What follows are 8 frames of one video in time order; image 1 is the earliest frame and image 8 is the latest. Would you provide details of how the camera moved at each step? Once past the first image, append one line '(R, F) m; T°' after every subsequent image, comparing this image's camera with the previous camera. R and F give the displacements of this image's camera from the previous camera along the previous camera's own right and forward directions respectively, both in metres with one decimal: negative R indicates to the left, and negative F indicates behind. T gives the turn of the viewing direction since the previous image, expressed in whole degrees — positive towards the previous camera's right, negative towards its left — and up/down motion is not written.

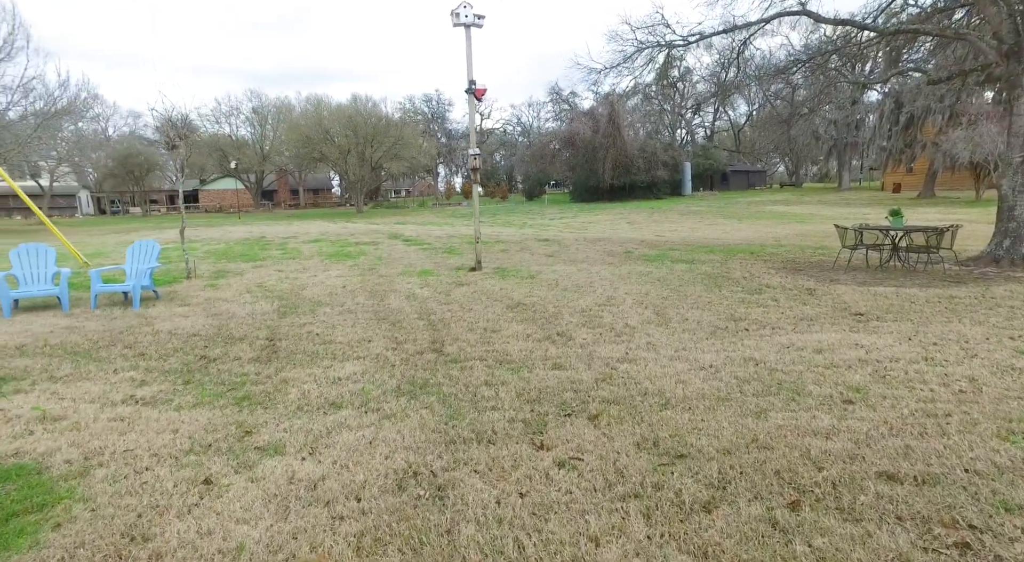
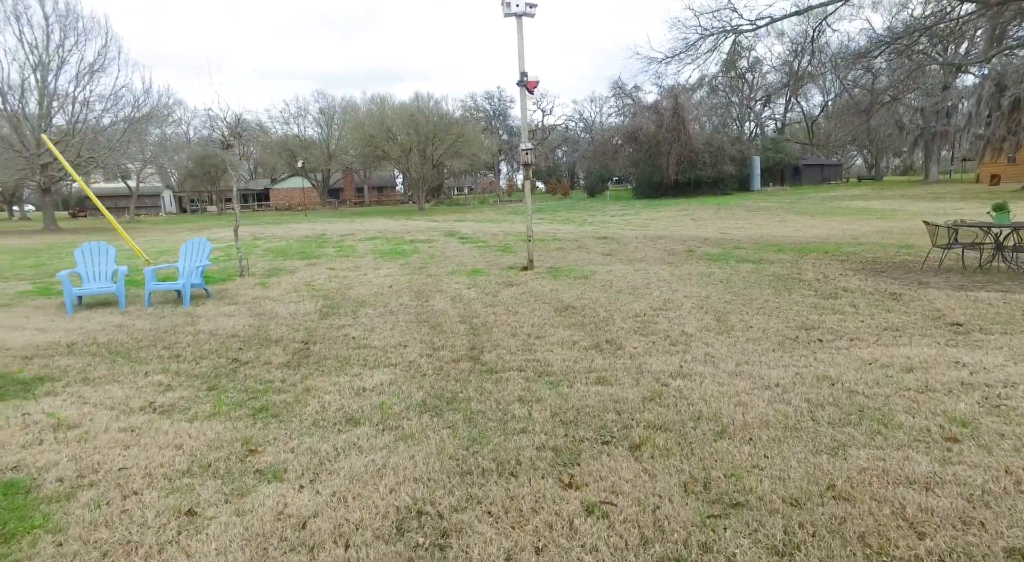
(+0.1, +0.4) m; -6°
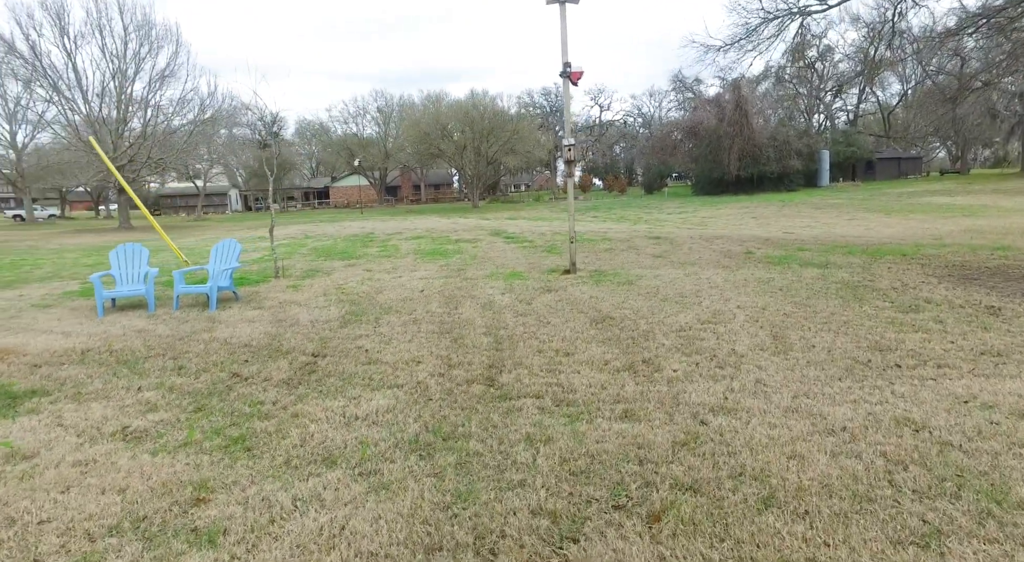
(+0.3, +0.6) m; -5°
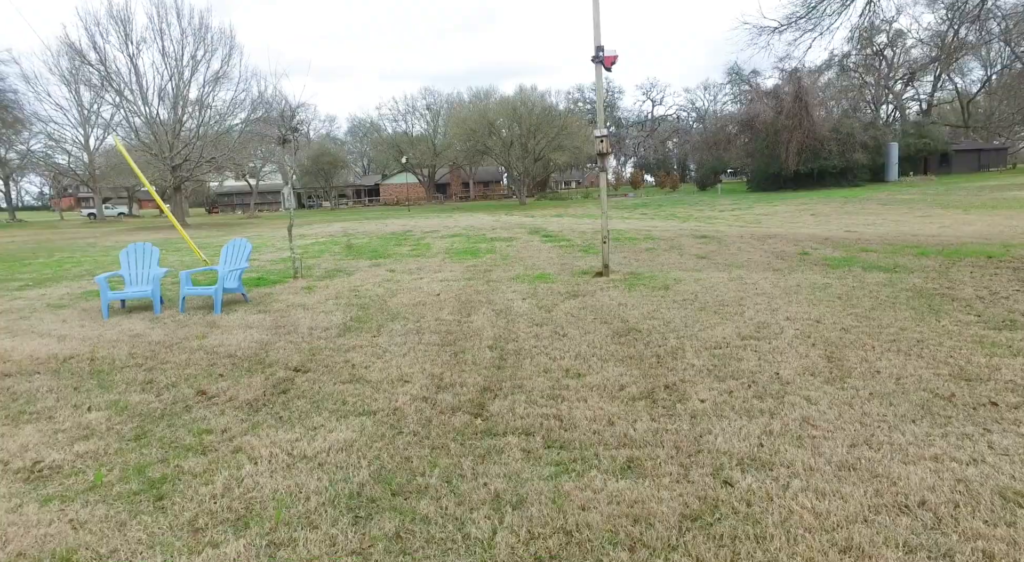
(+0.3, +0.7) m; -5°
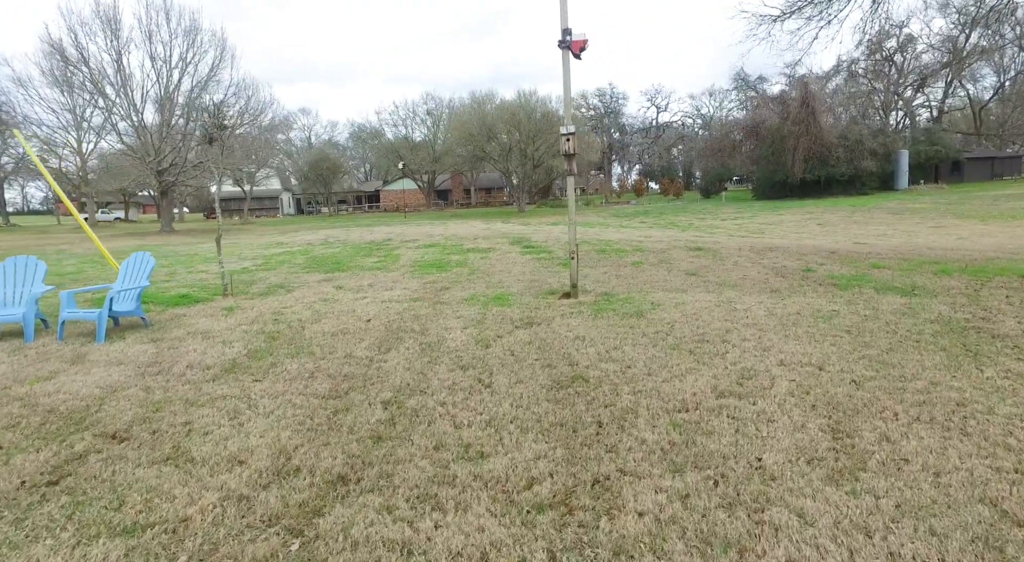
(+0.7, +1.3) m; -1°
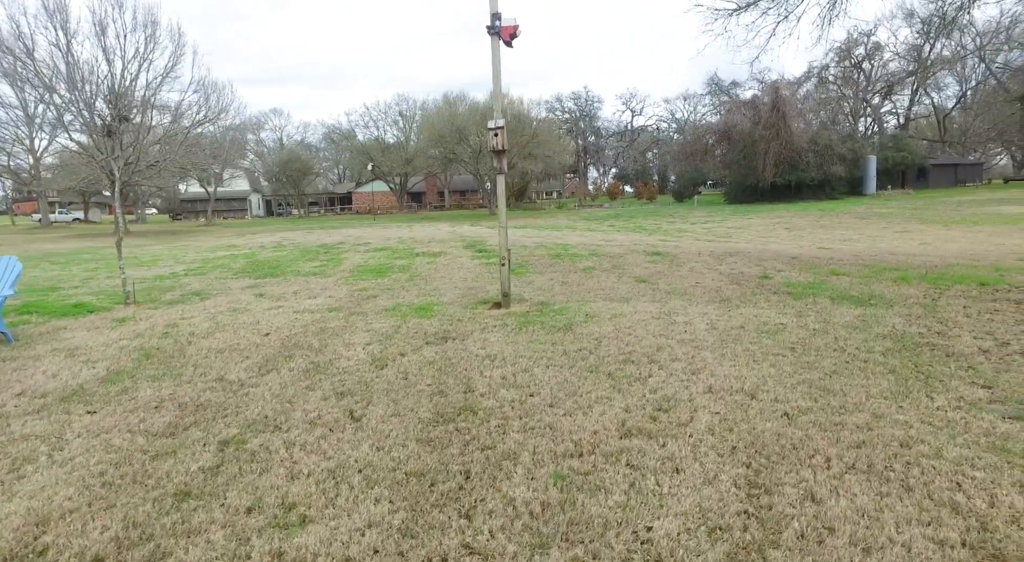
(+0.6, +0.7) m; +2°
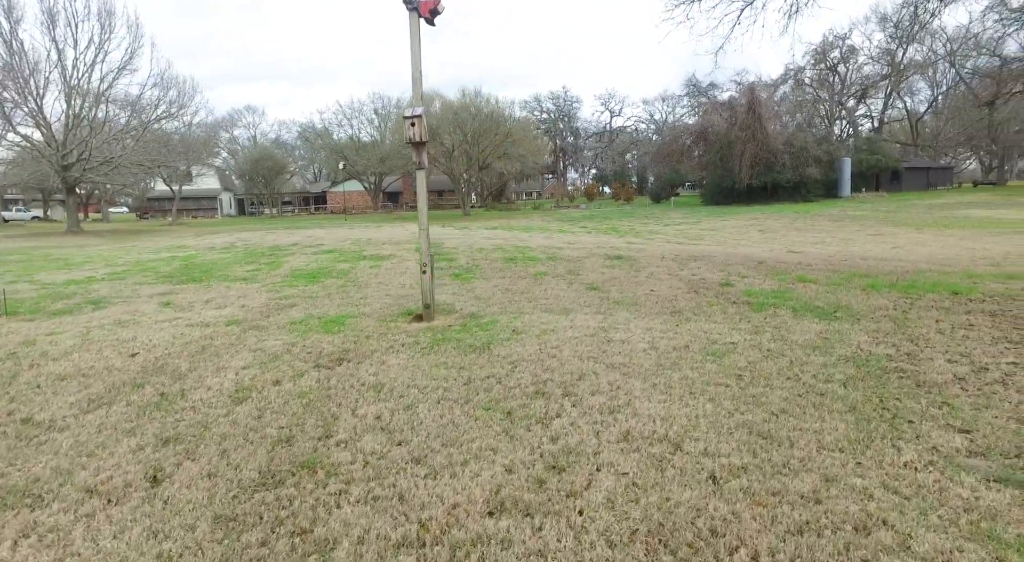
(+0.6, +0.8) m; +2°
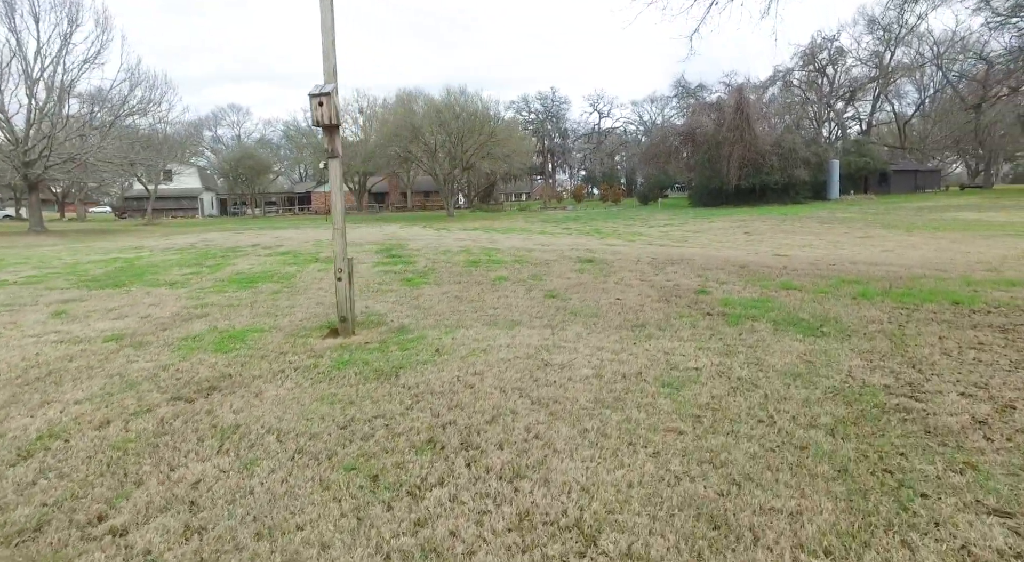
(+0.5, +0.9) m; +1°
